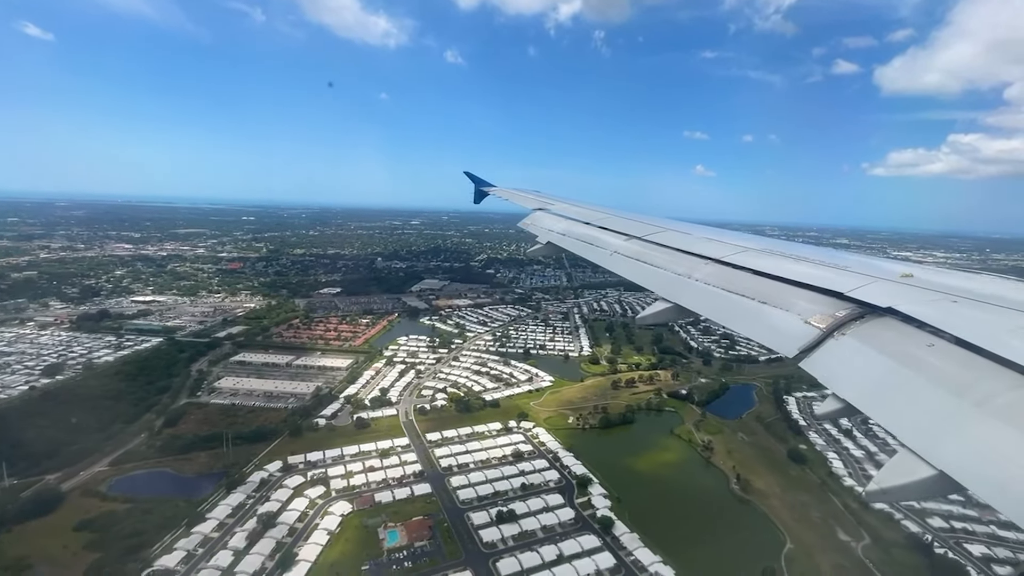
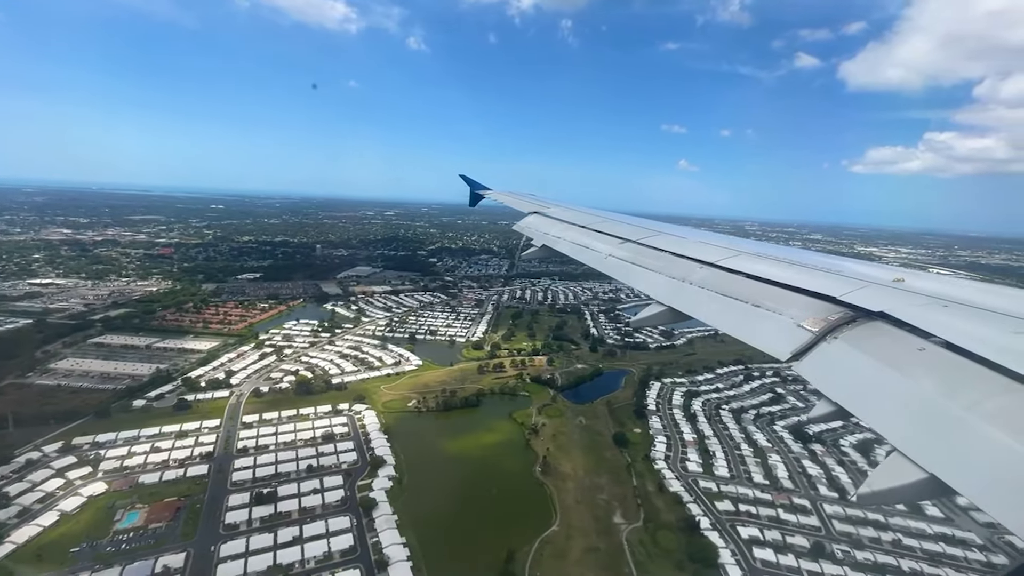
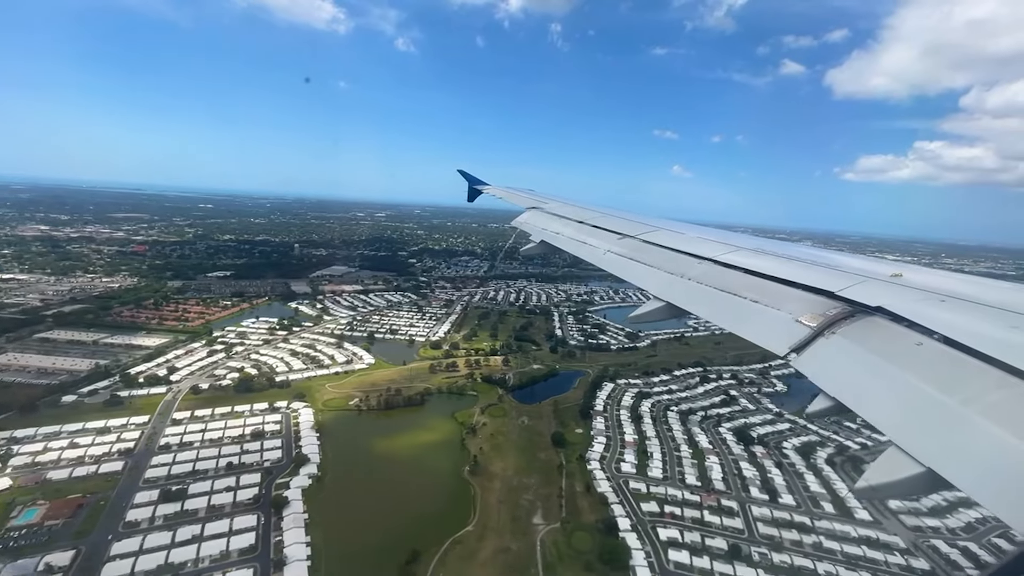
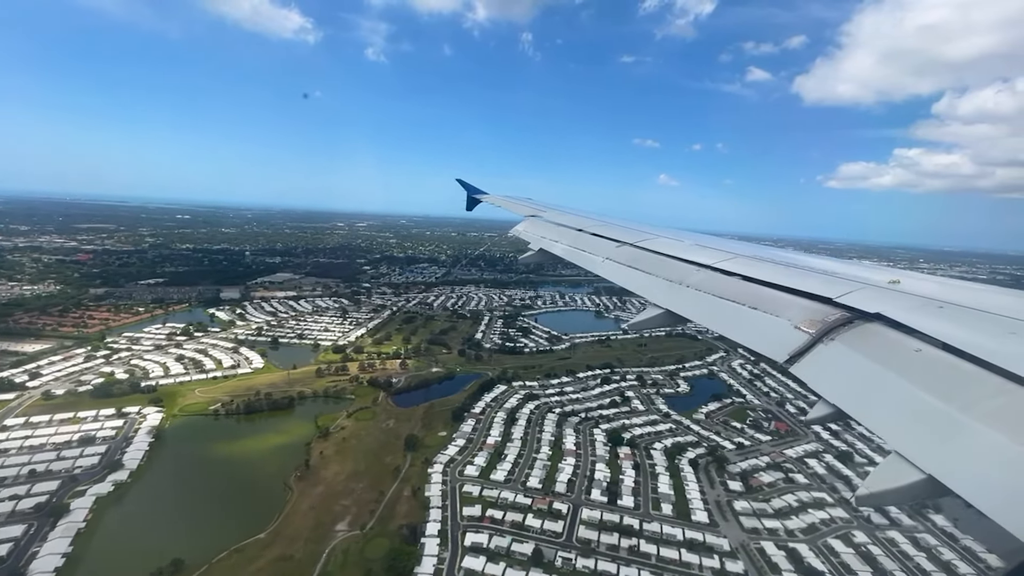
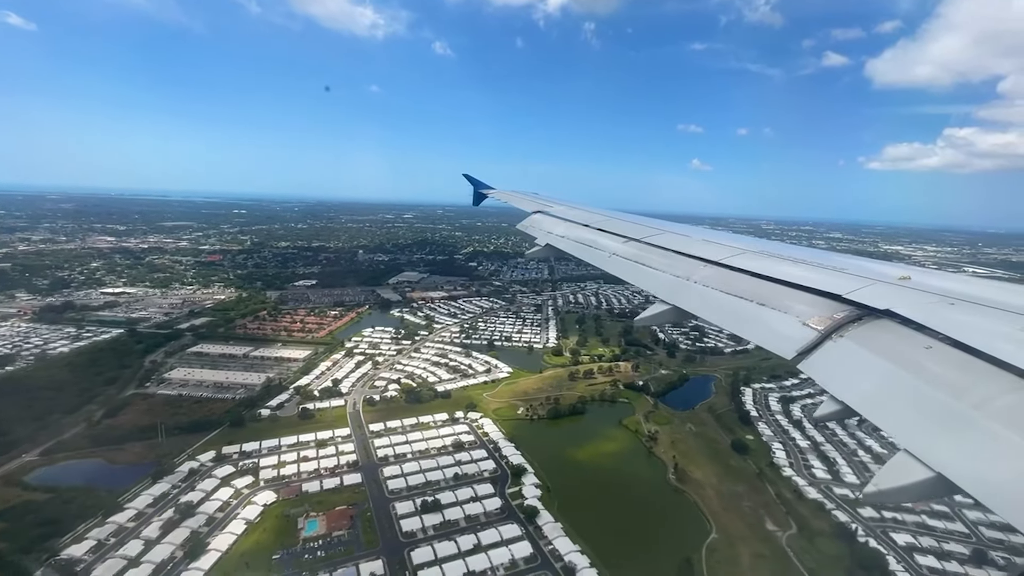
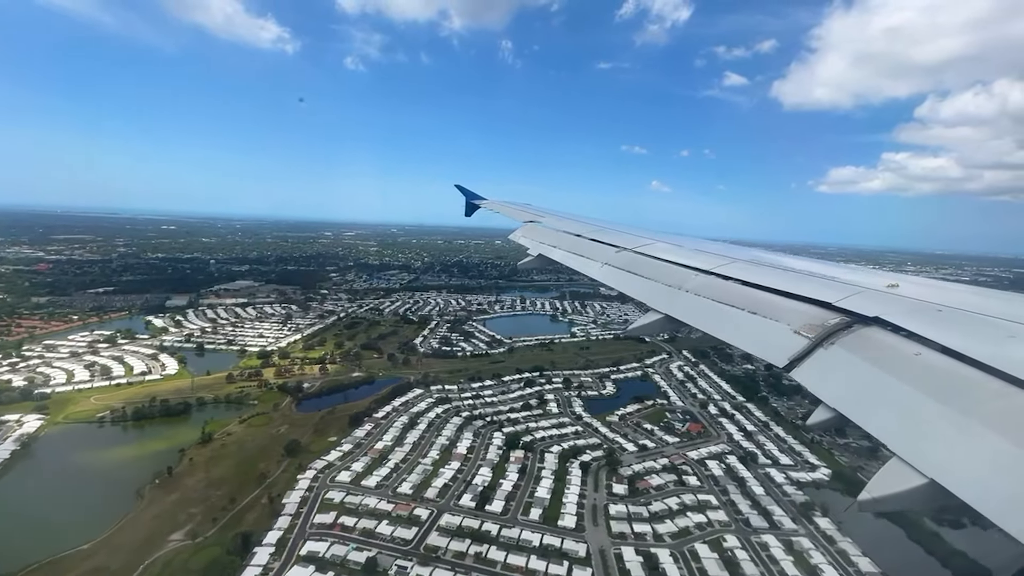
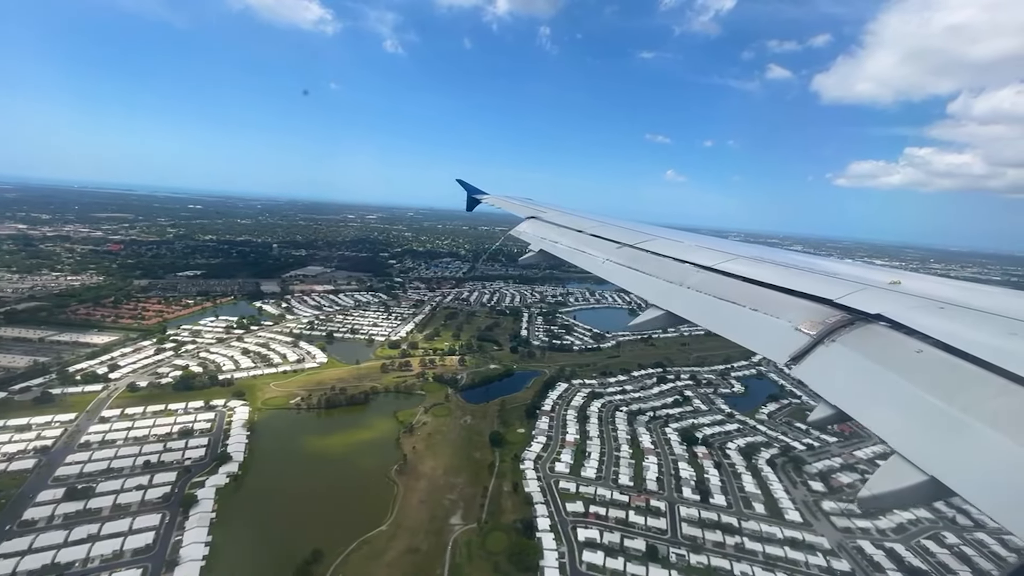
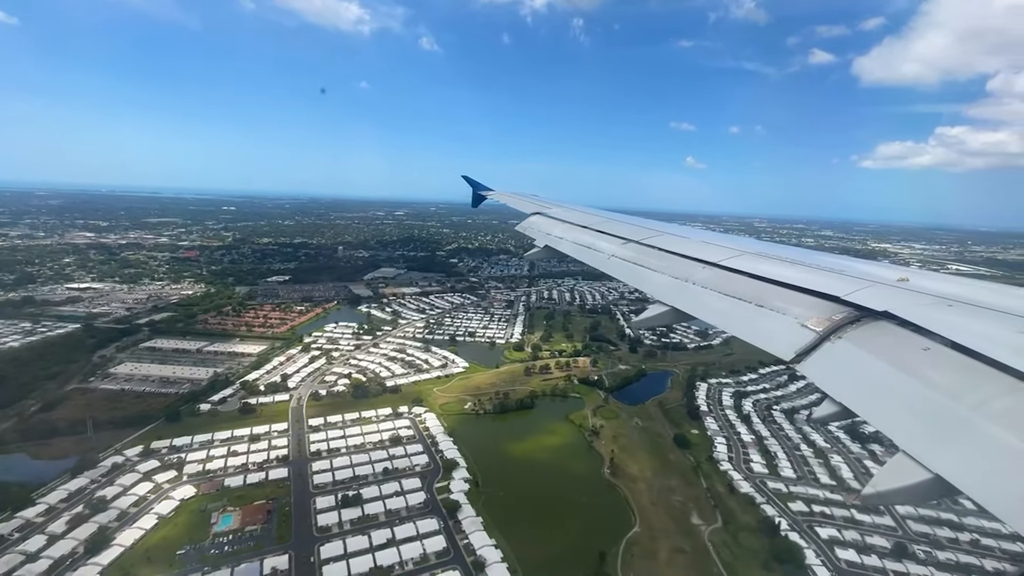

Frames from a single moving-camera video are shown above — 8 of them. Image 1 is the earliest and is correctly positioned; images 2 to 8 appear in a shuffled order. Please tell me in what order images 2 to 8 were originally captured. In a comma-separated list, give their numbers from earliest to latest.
5, 8, 2, 3, 7, 4, 6
